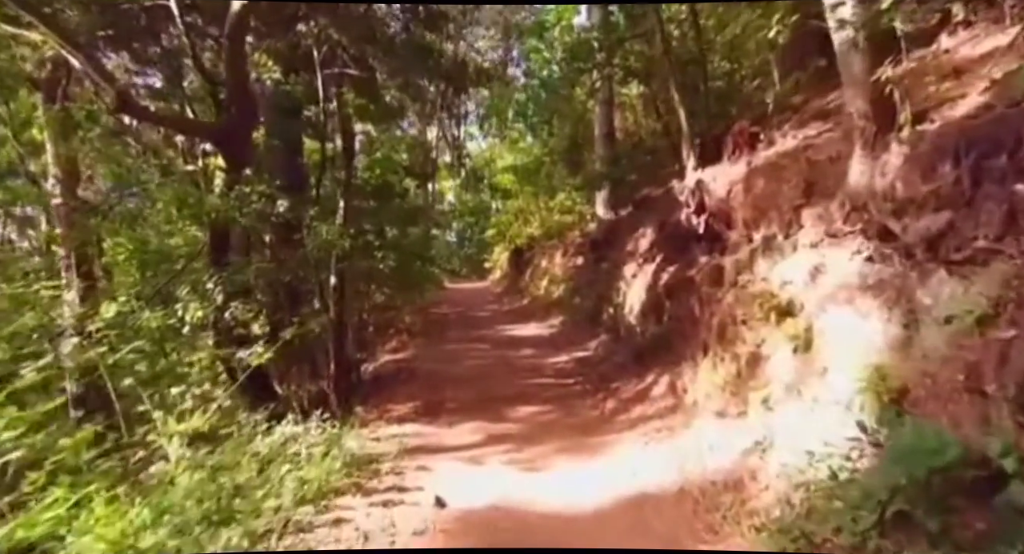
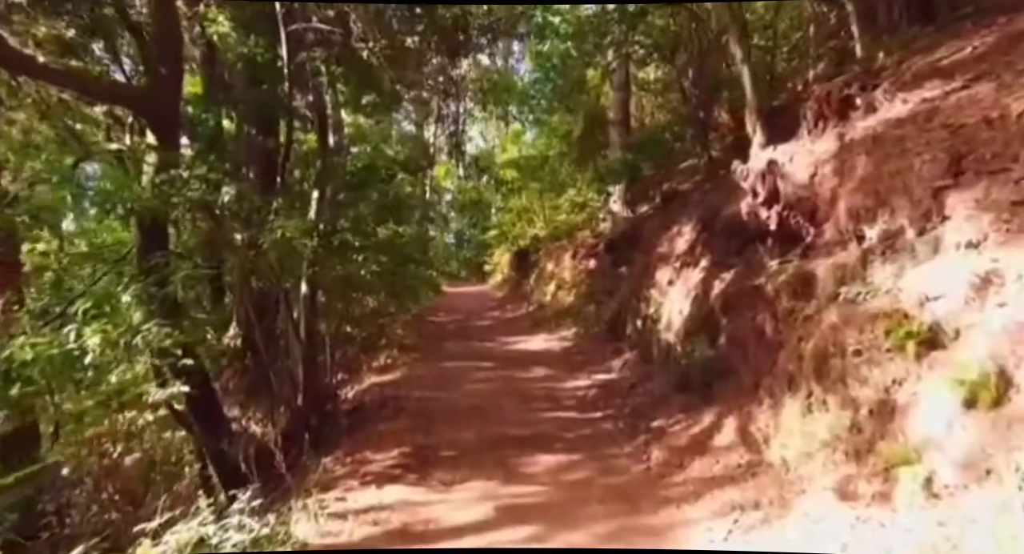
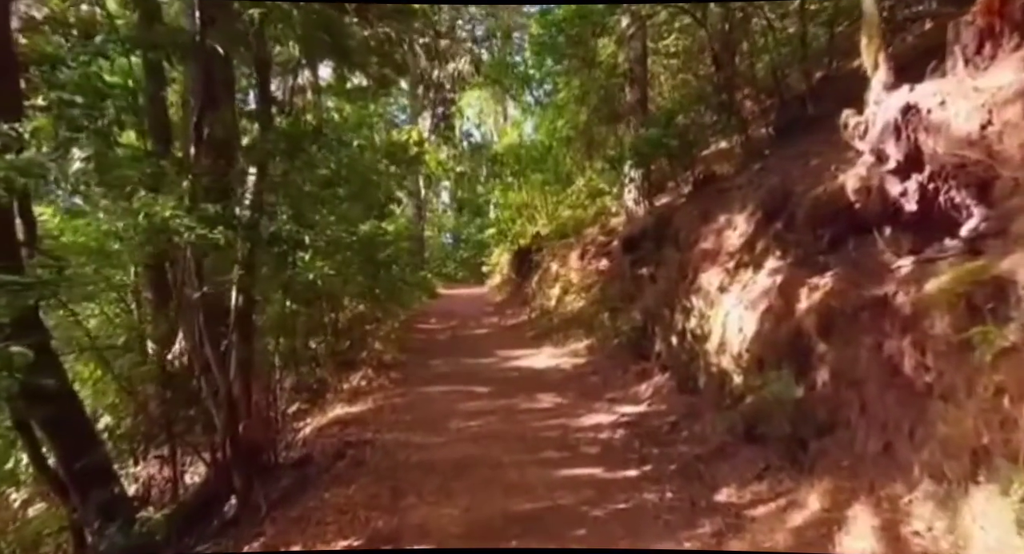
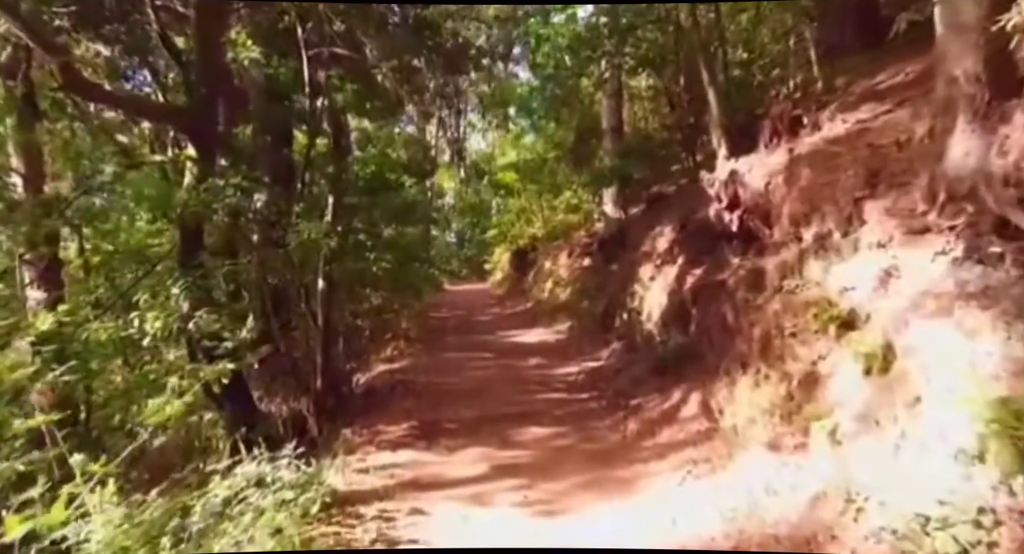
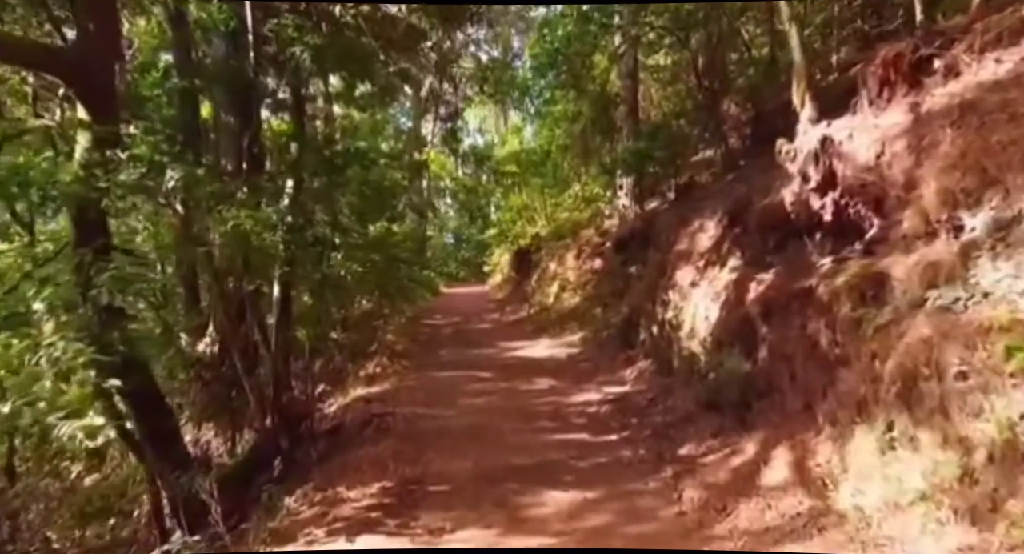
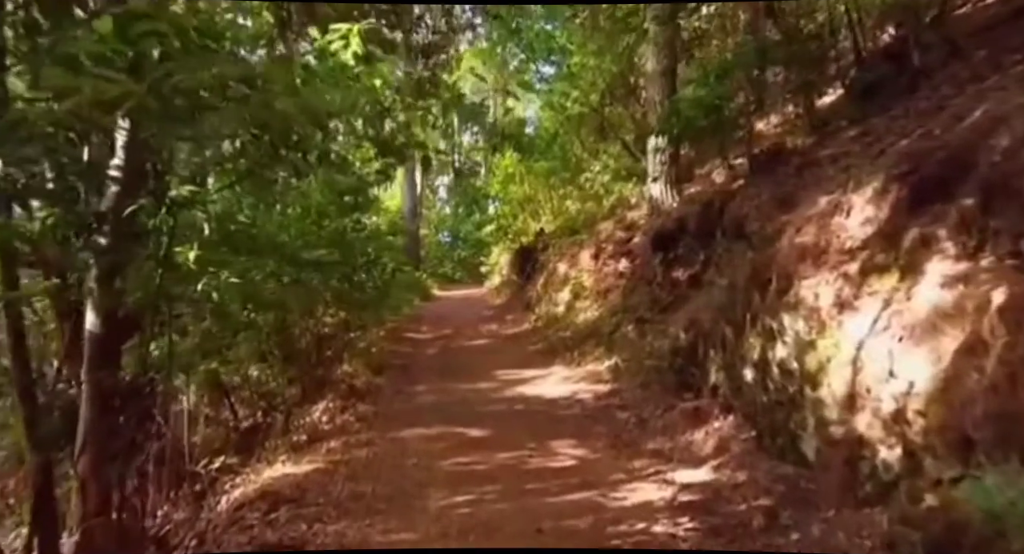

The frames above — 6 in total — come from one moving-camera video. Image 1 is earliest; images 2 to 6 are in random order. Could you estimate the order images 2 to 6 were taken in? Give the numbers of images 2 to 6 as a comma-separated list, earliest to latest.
4, 2, 5, 3, 6
